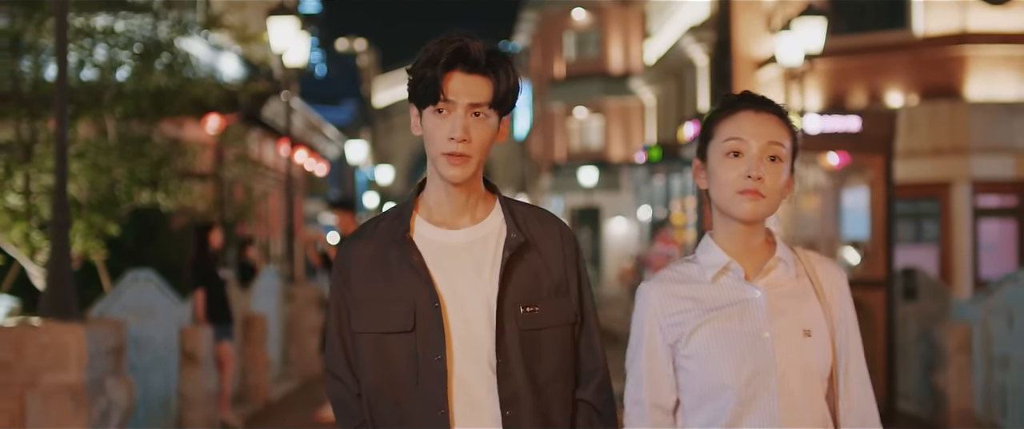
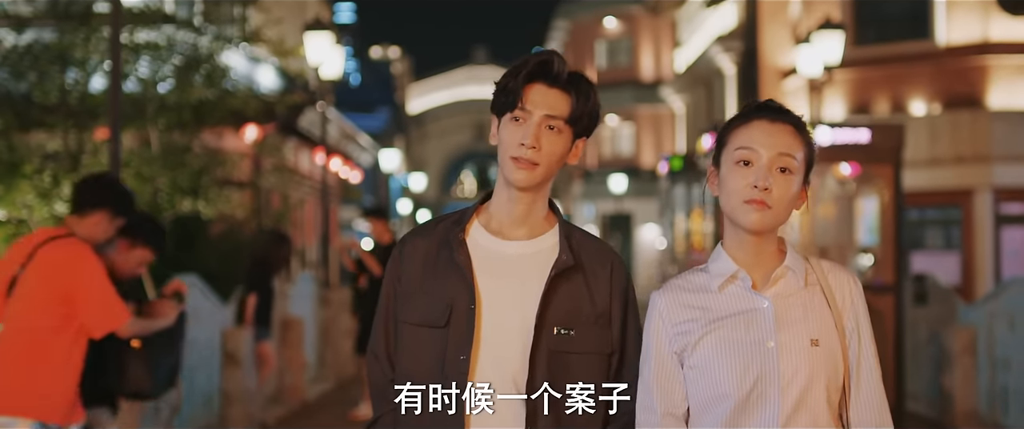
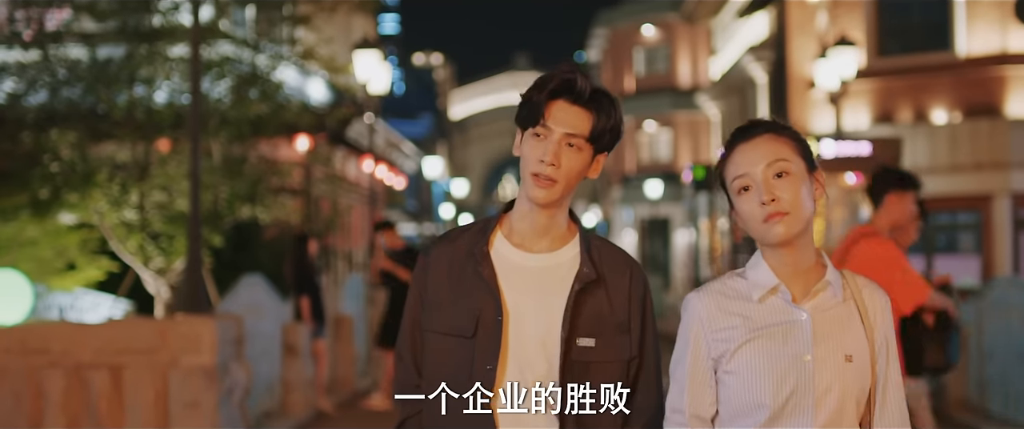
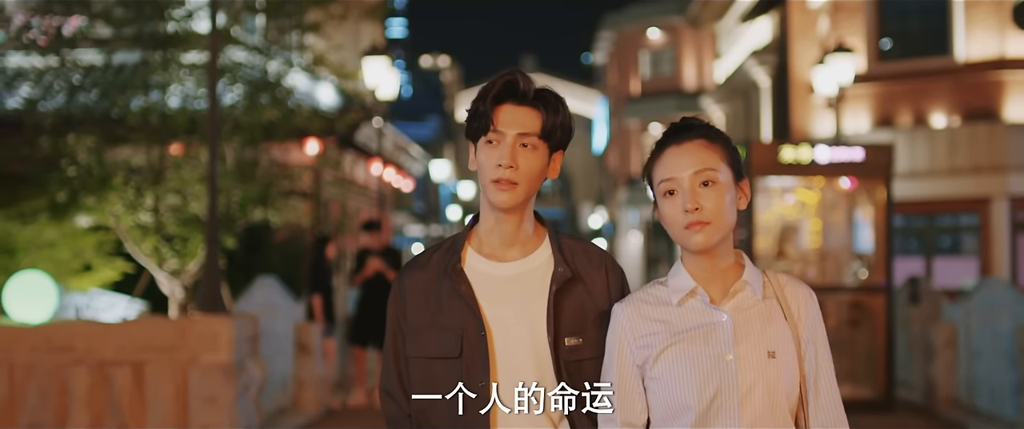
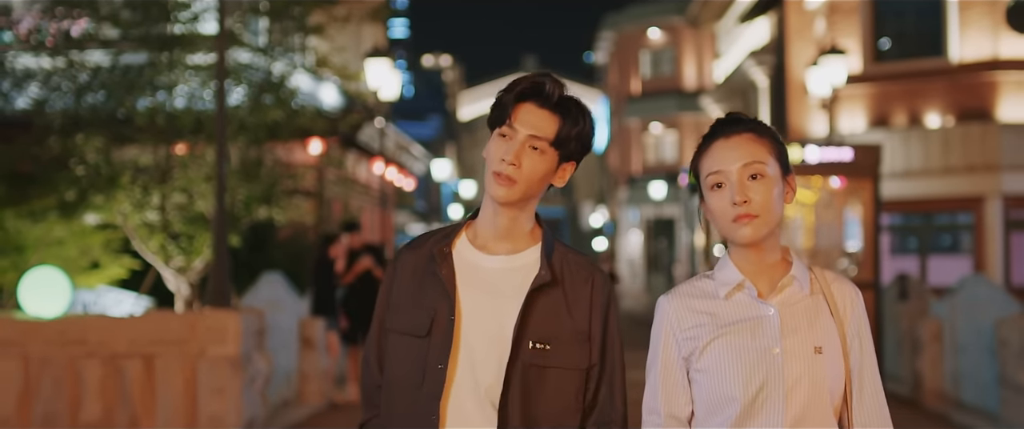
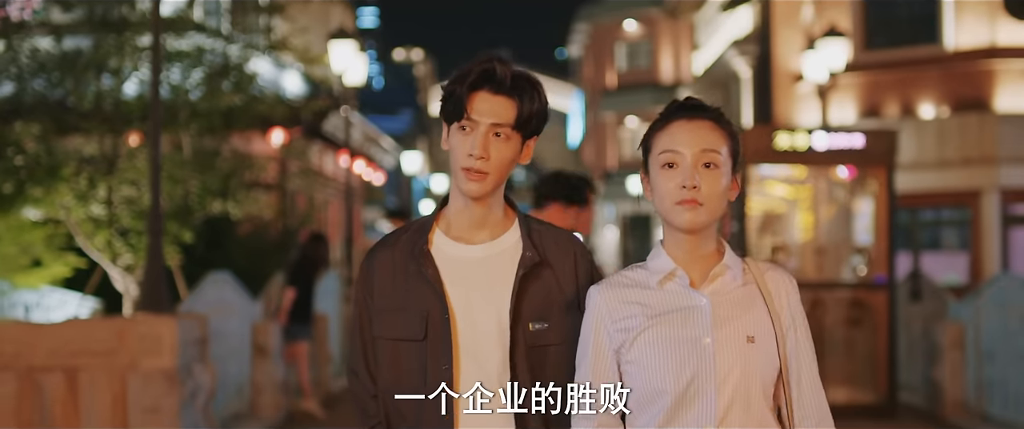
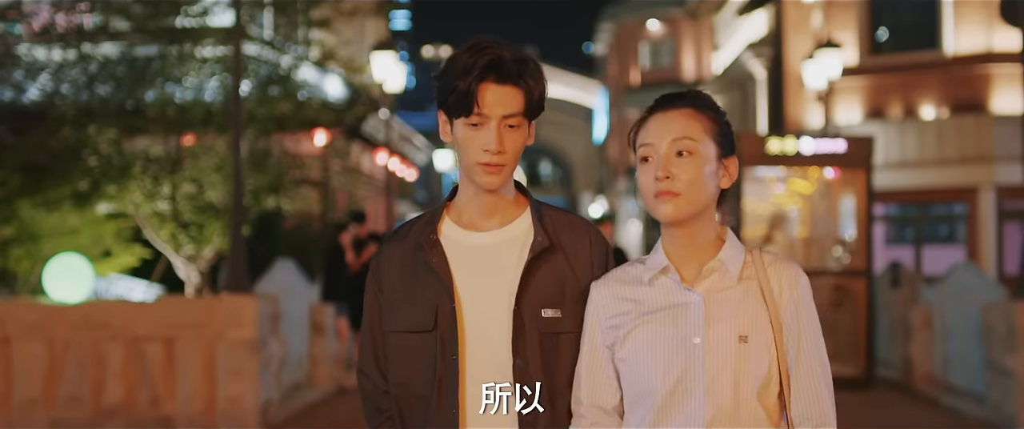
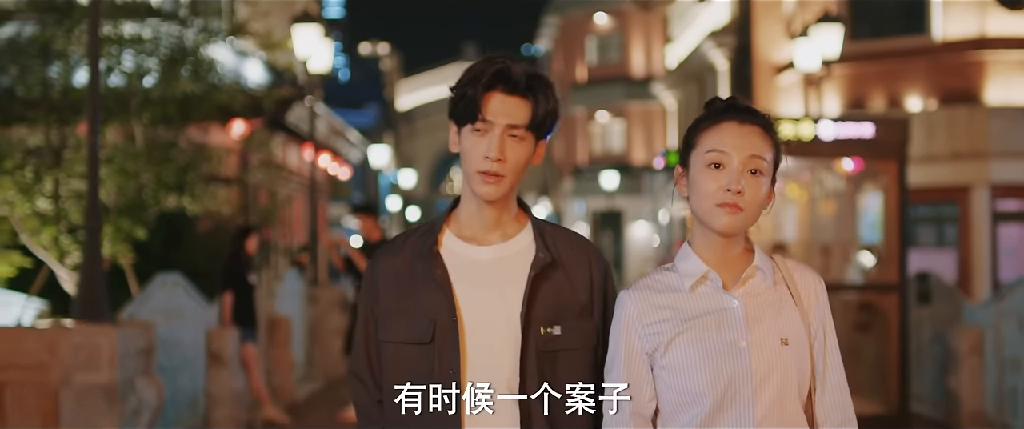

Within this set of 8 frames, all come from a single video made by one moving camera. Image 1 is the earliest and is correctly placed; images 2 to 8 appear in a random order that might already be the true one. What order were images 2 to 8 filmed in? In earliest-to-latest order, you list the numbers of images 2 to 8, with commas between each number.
8, 2, 6, 3, 4, 5, 7
